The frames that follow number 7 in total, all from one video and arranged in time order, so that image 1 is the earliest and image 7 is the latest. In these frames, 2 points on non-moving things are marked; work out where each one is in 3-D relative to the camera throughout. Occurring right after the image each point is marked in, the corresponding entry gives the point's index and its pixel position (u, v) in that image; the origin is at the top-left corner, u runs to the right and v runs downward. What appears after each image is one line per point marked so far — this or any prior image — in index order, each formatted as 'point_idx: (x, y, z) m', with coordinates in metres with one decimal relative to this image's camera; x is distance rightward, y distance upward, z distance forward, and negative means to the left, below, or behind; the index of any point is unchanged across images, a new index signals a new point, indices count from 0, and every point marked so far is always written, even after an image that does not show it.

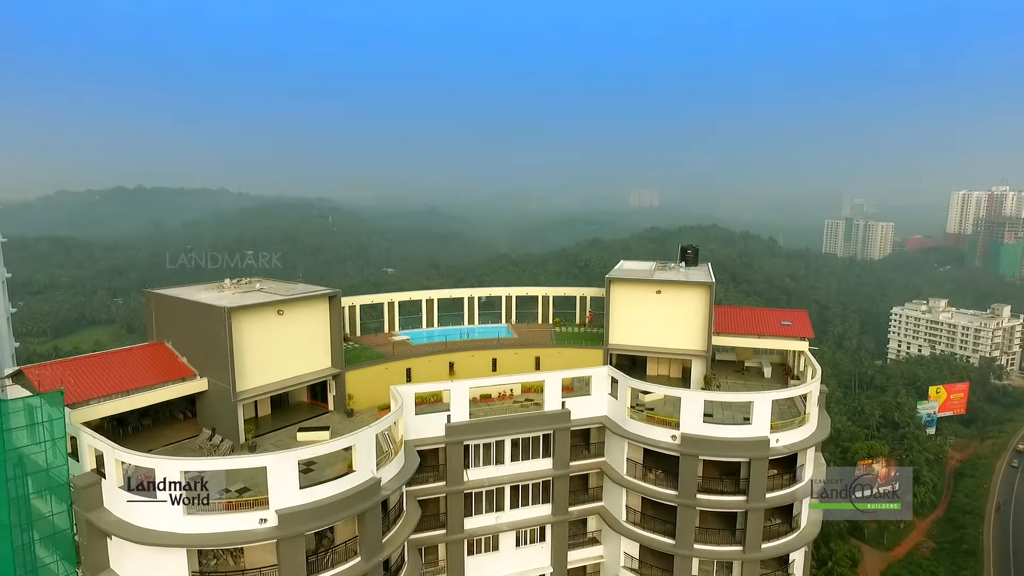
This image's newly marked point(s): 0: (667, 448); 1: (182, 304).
0: (+4.9, -5.1, +19.7) m
1: (-10.5, -0.5, +19.7) m
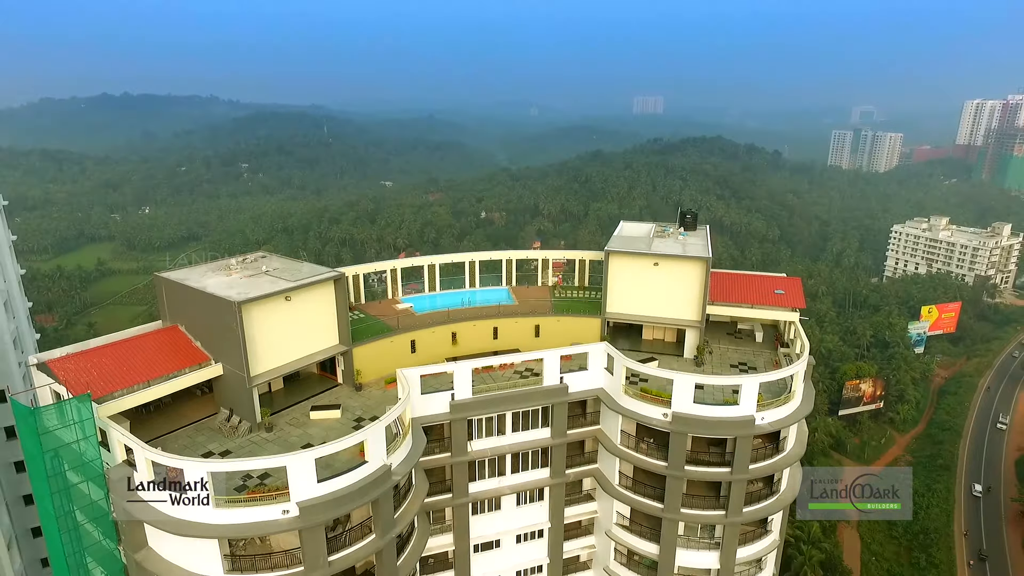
0: (+4.9, -4.6, +20.9) m
1: (-10.5, -0.1, +20.3) m
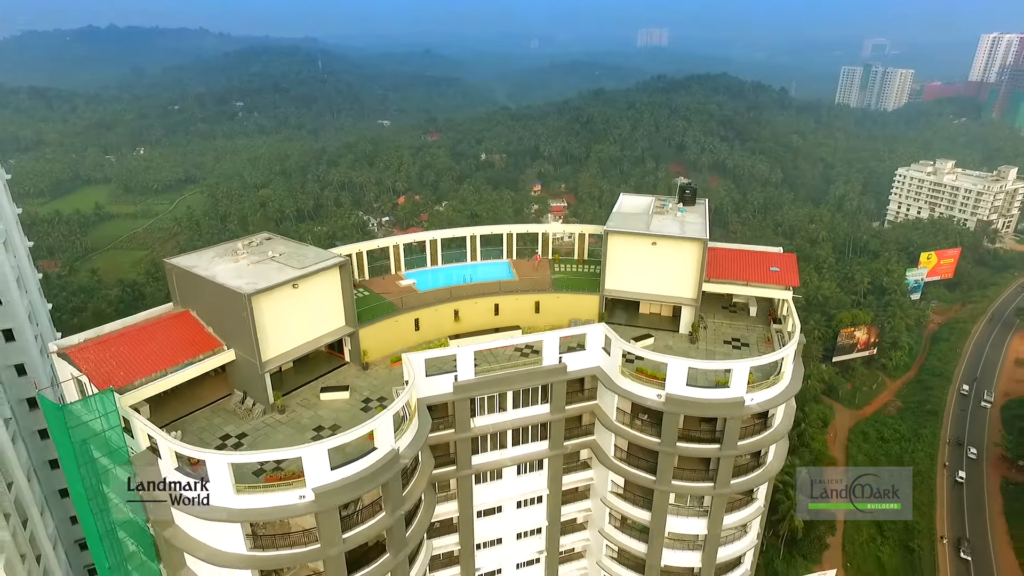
0: (+5.0, -4.2, +22.0) m
1: (-10.5, +0.3, +20.9) m
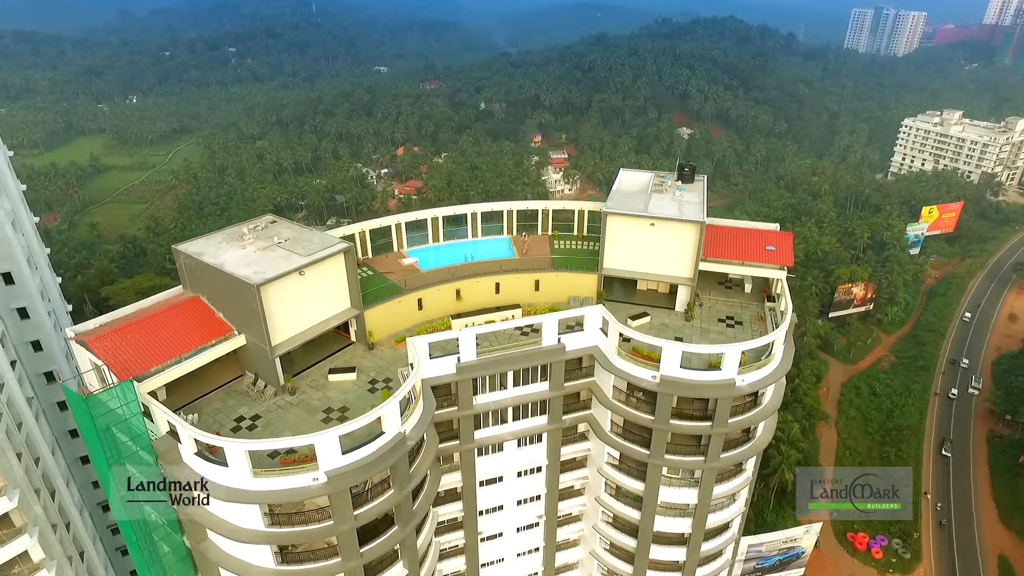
0: (+5.0, -3.6, +22.9) m
1: (-10.5, +0.7, +21.4) m
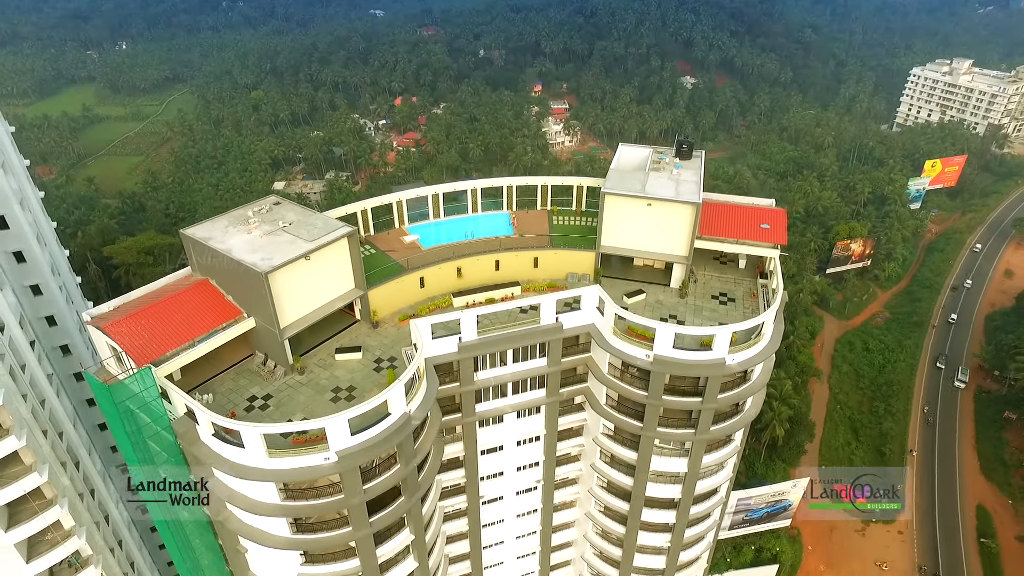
0: (+5.0, -2.9, +23.9) m
1: (-10.5, +1.2, +22.1) m
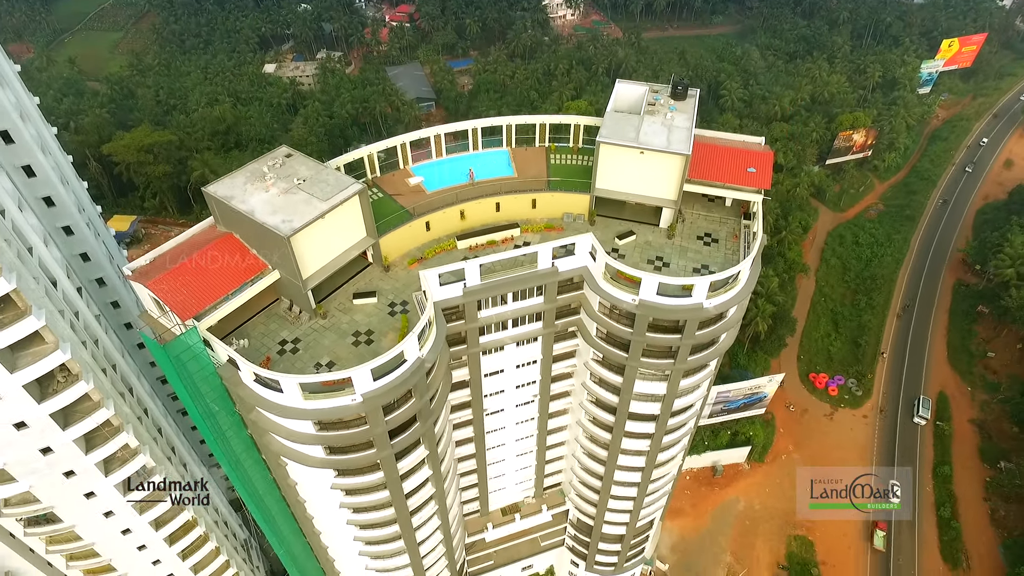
0: (+5.0, -0.8, +26.6) m
1: (-10.5, +2.9, +24.0) m
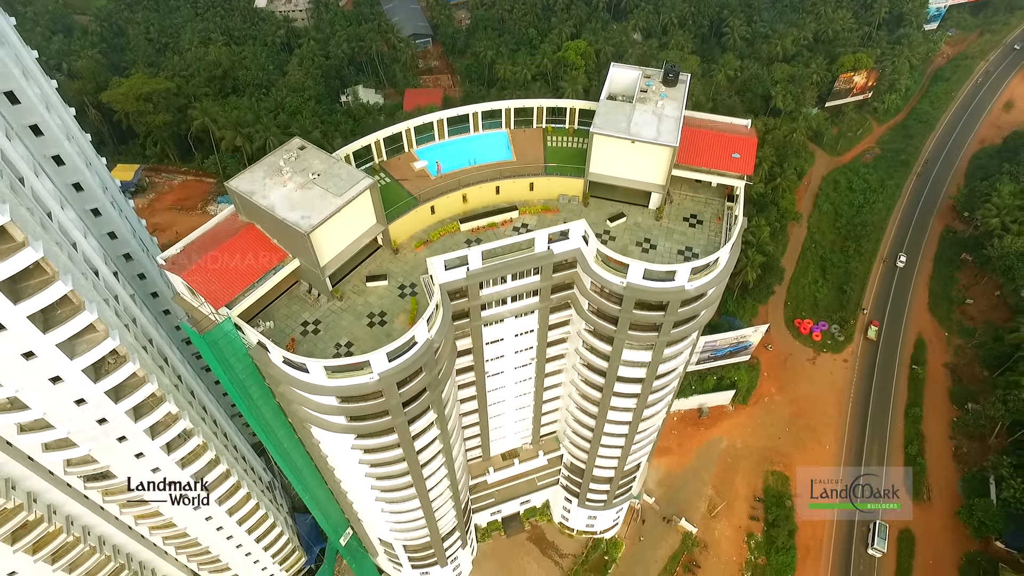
0: (+4.9, 0.0, +29.2) m
1: (-10.5, +3.3, +26.2) m
